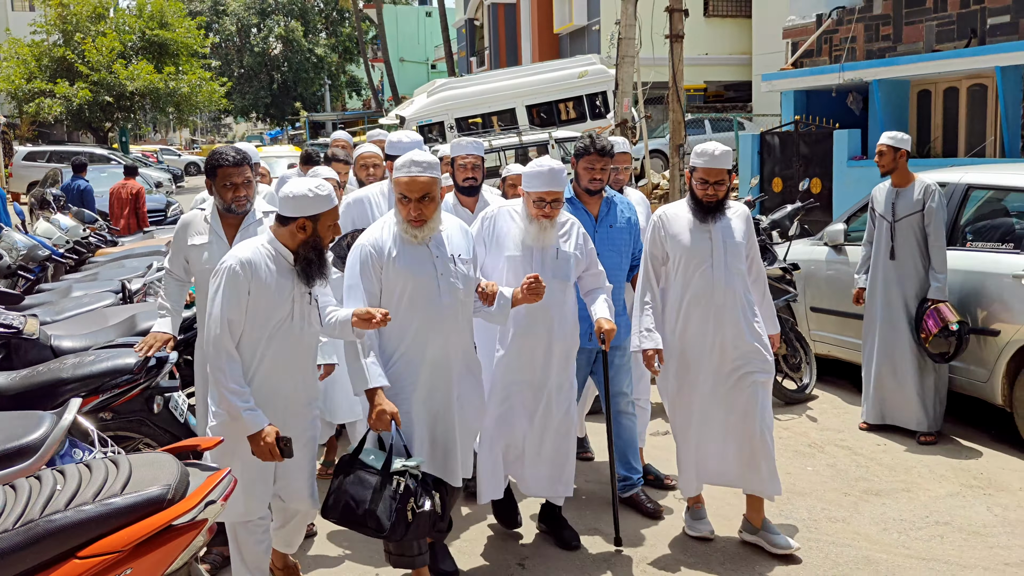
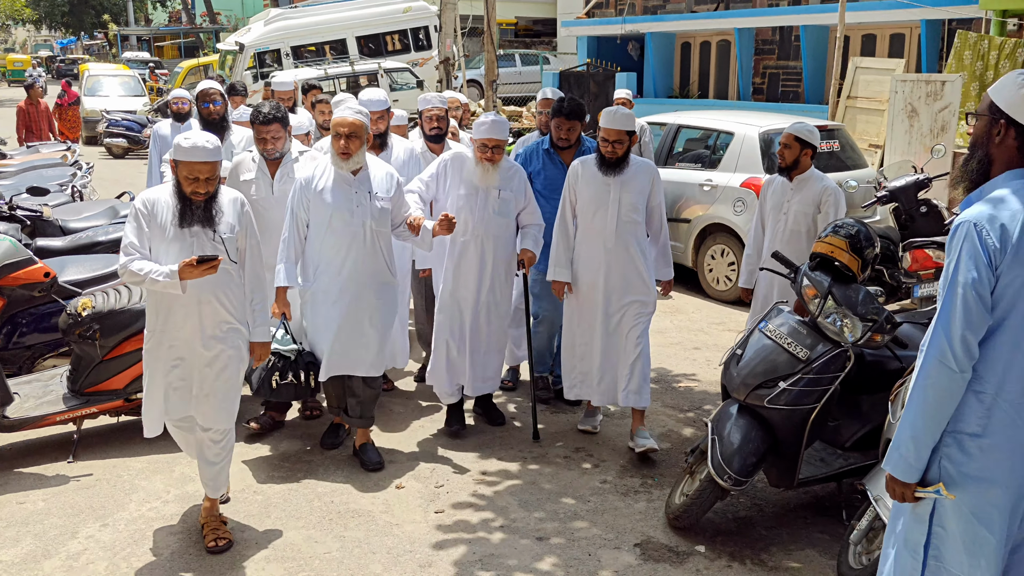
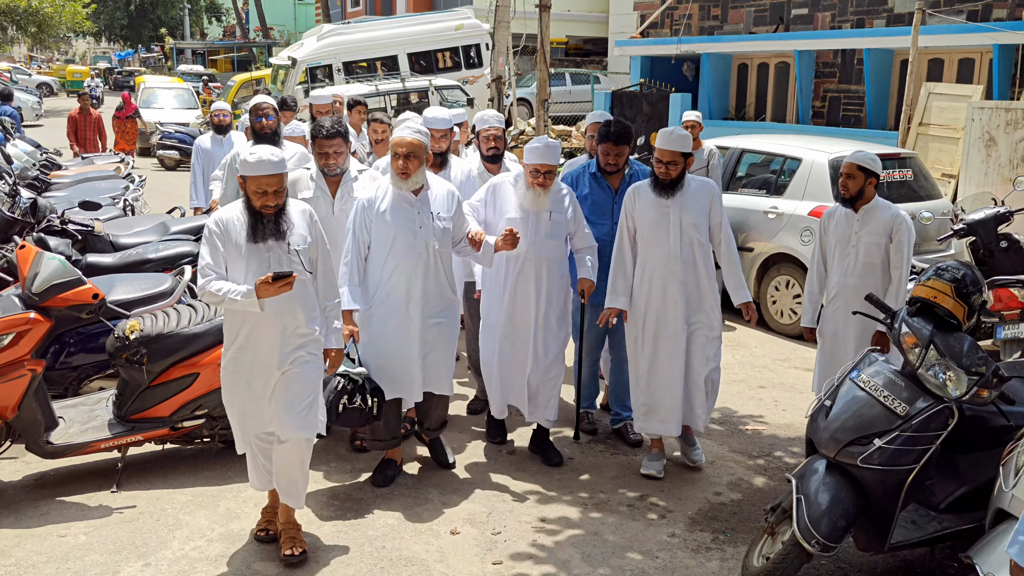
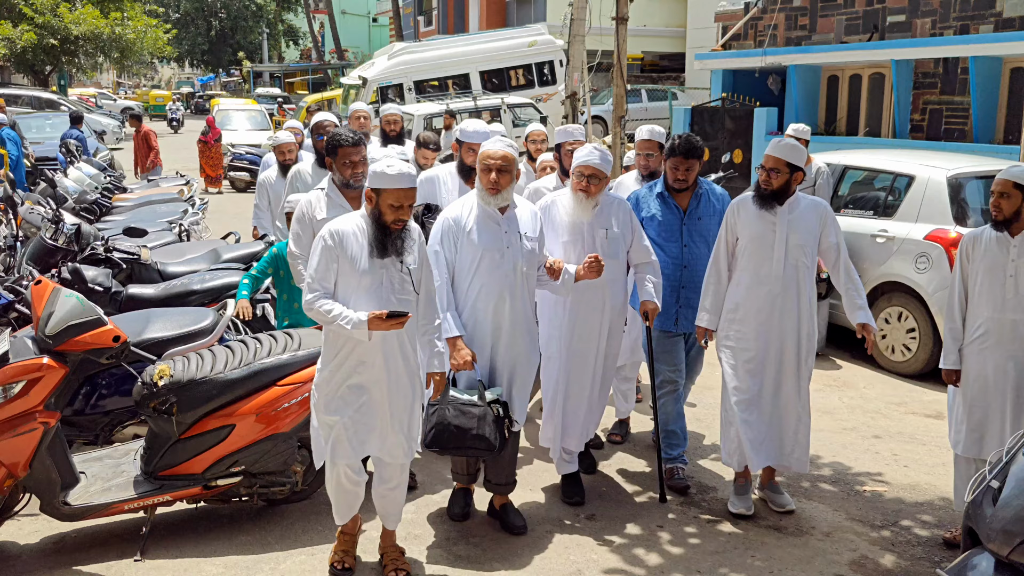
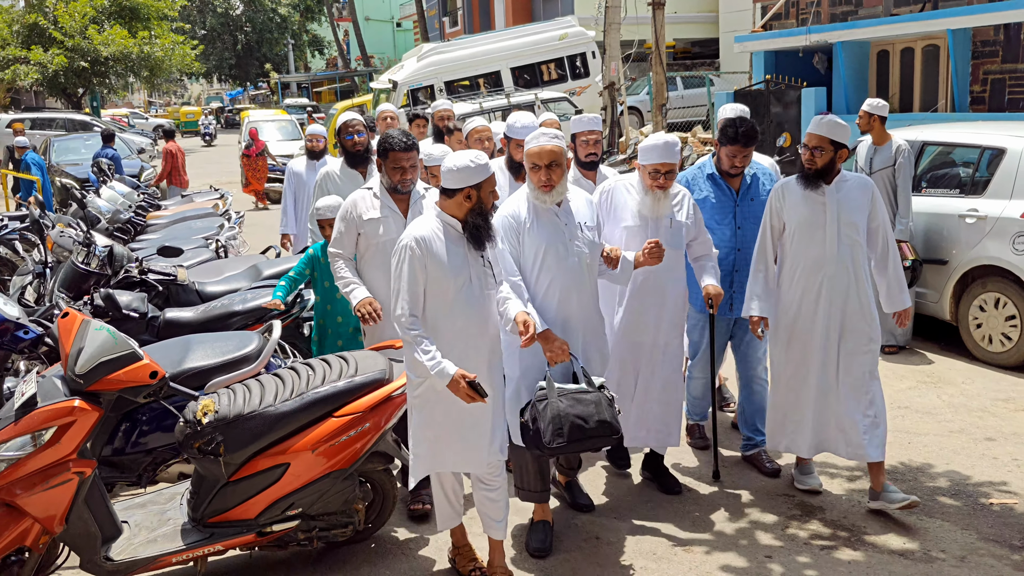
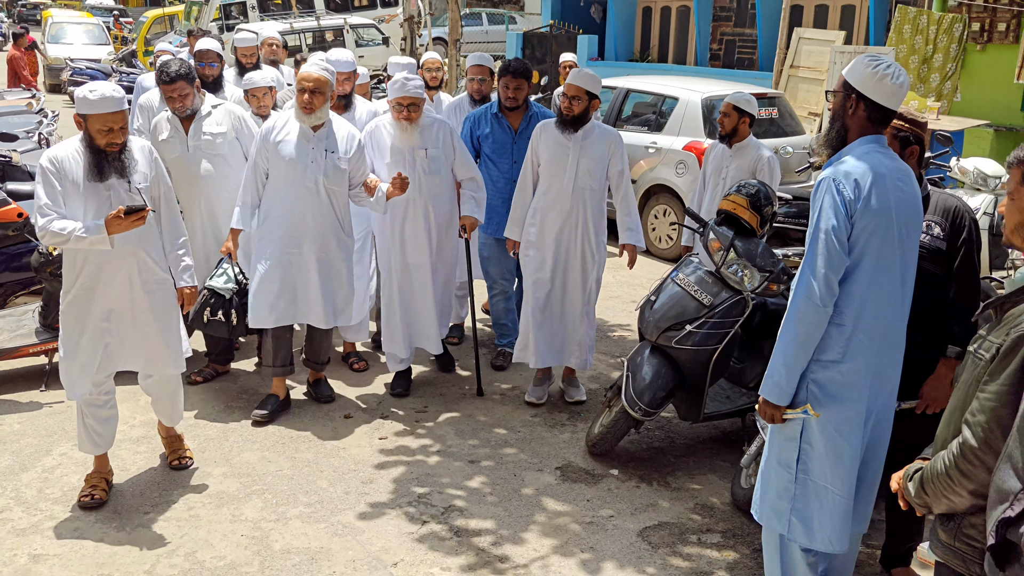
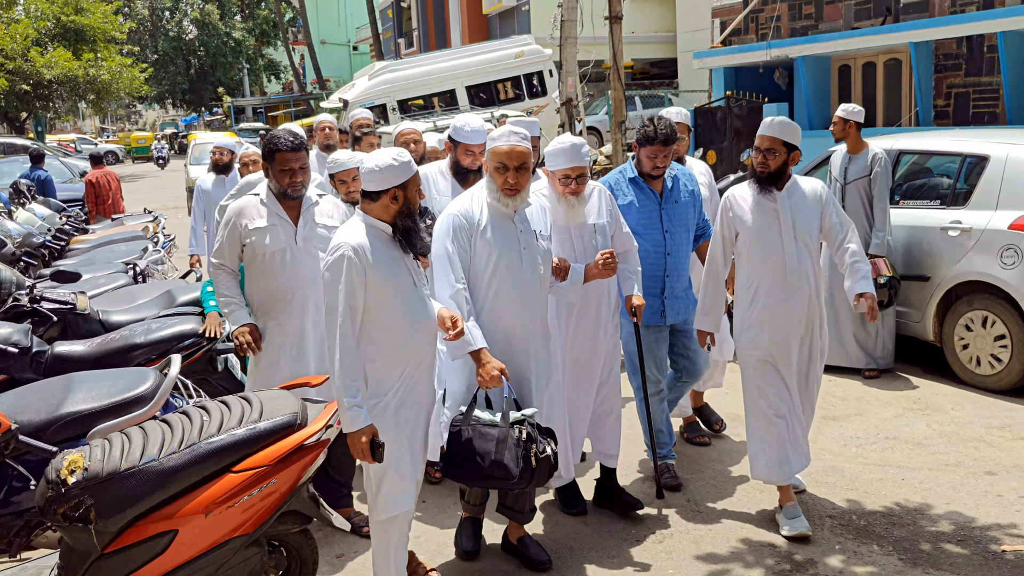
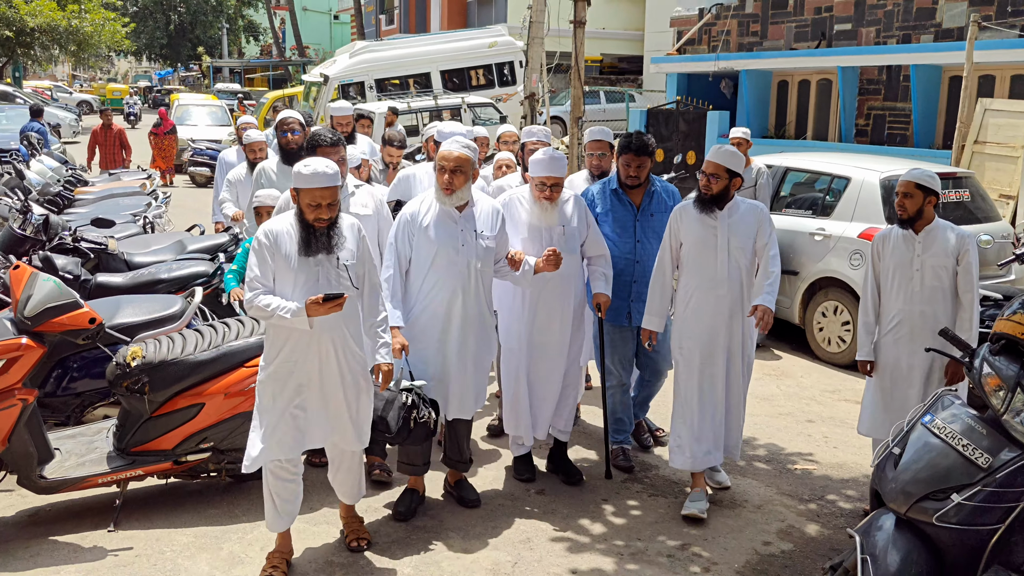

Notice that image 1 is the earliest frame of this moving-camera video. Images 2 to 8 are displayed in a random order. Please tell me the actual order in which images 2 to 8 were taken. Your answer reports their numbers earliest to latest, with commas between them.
7, 5, 4, 8, 3, 2, 6
